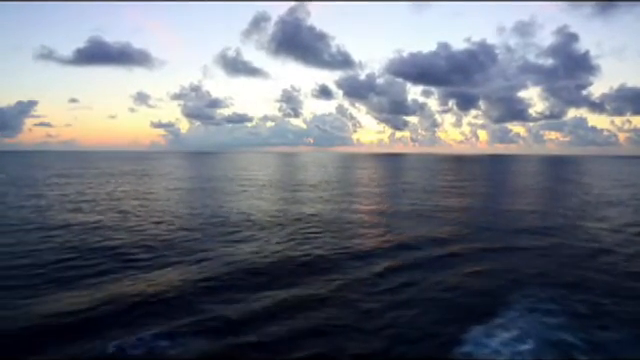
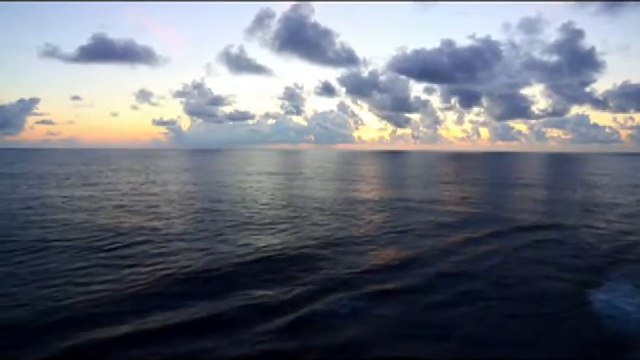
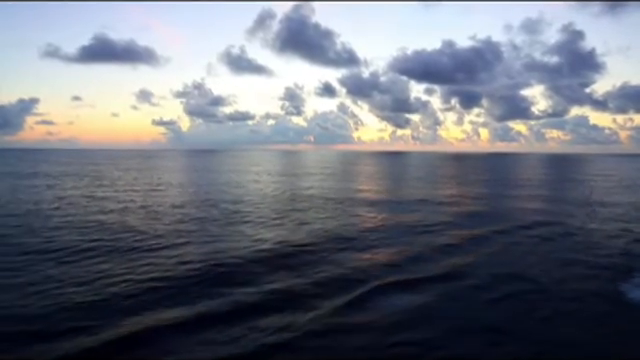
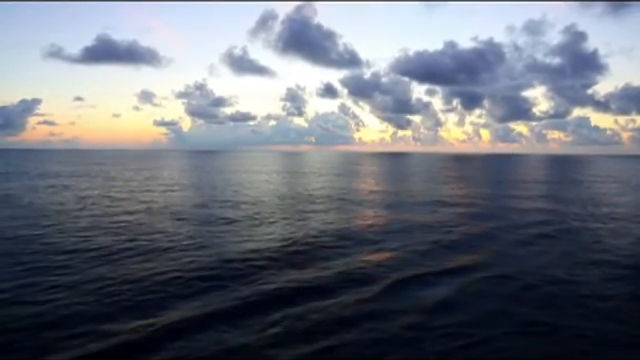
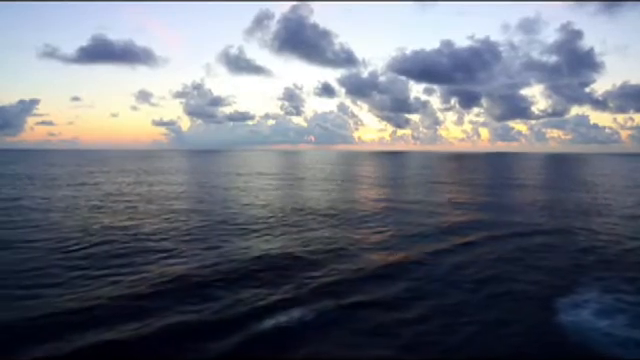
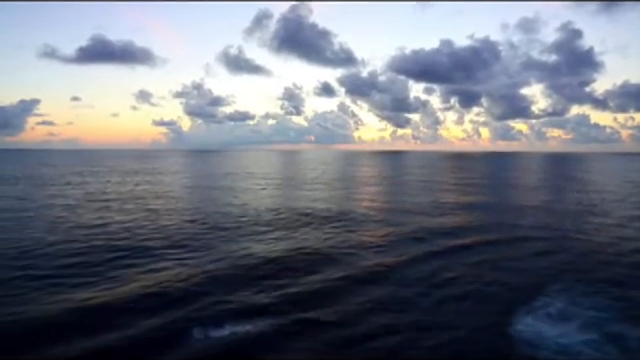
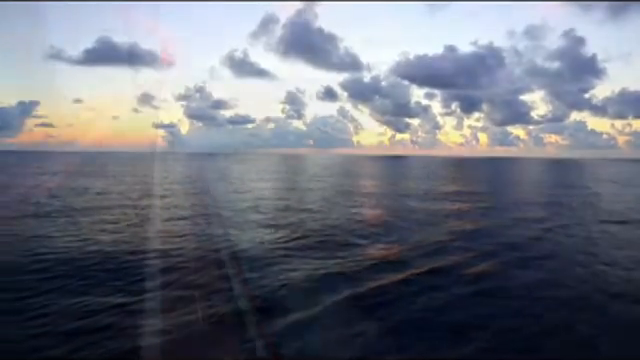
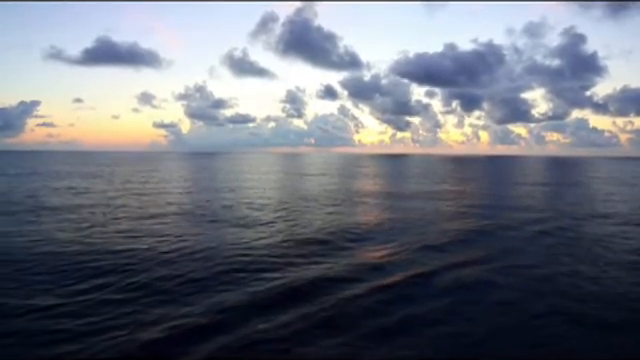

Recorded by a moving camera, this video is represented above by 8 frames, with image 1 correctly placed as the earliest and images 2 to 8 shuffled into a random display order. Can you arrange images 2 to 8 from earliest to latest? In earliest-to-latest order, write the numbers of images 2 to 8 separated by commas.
6, 5, 2, 3, 4, 8, 7
